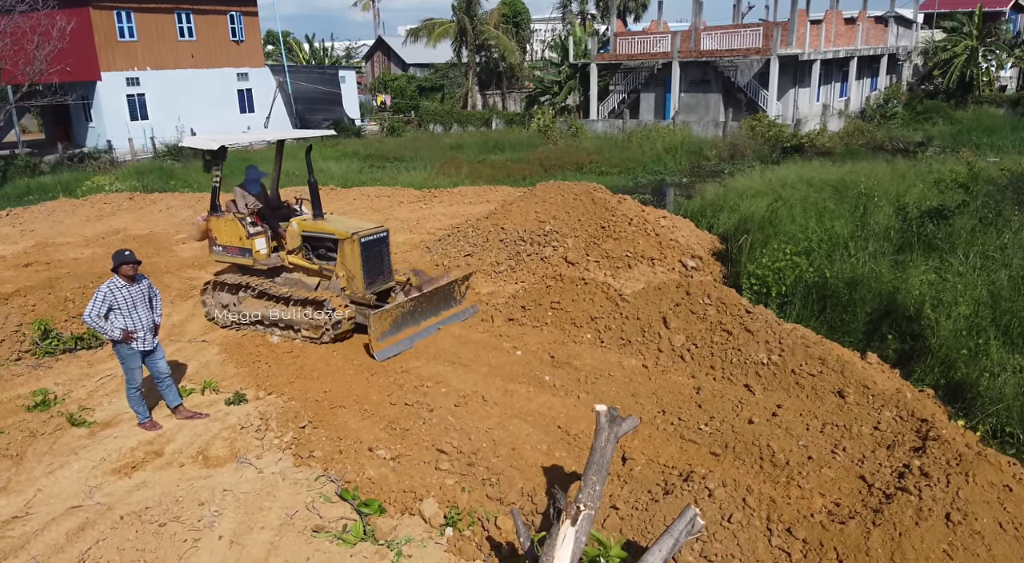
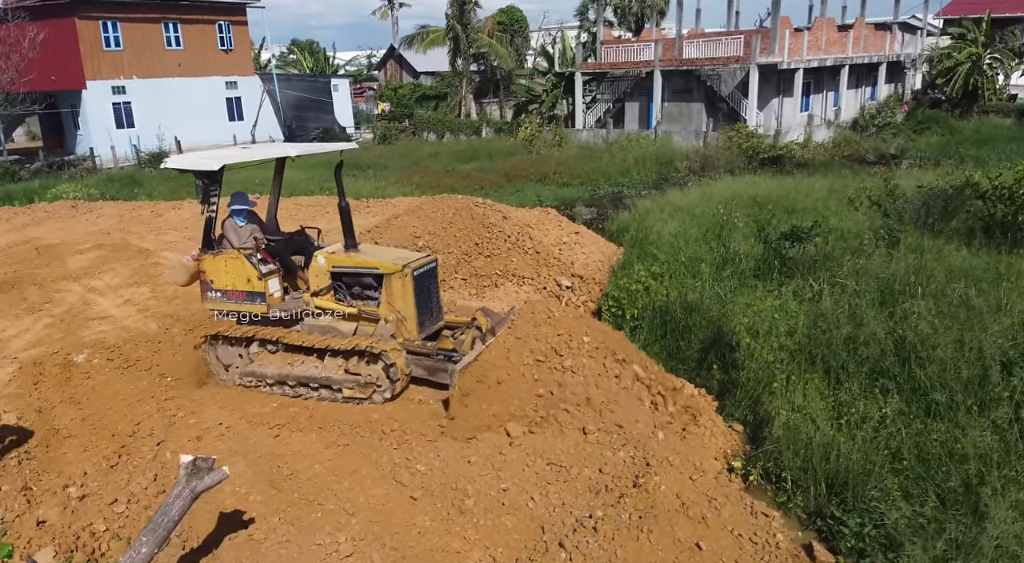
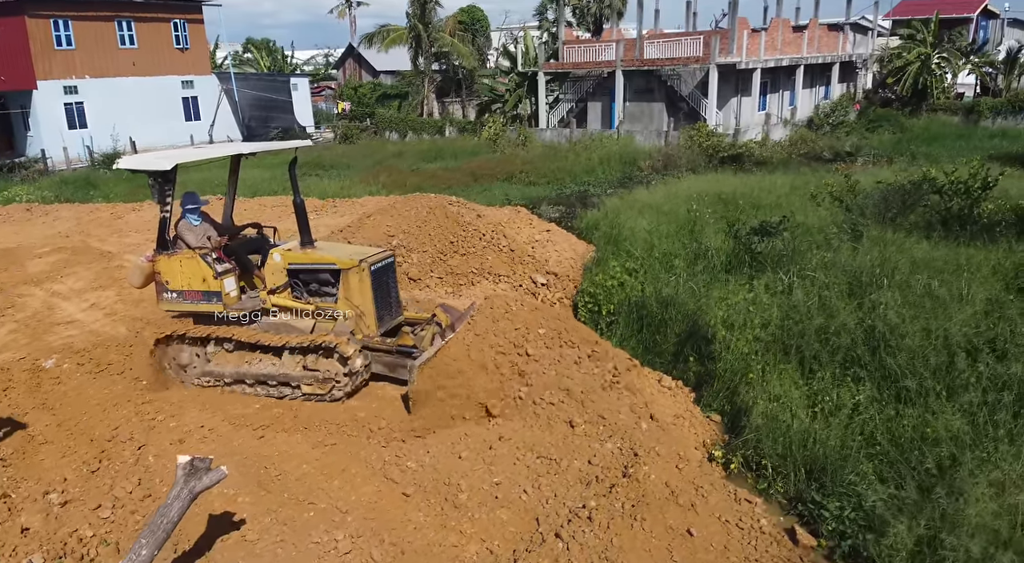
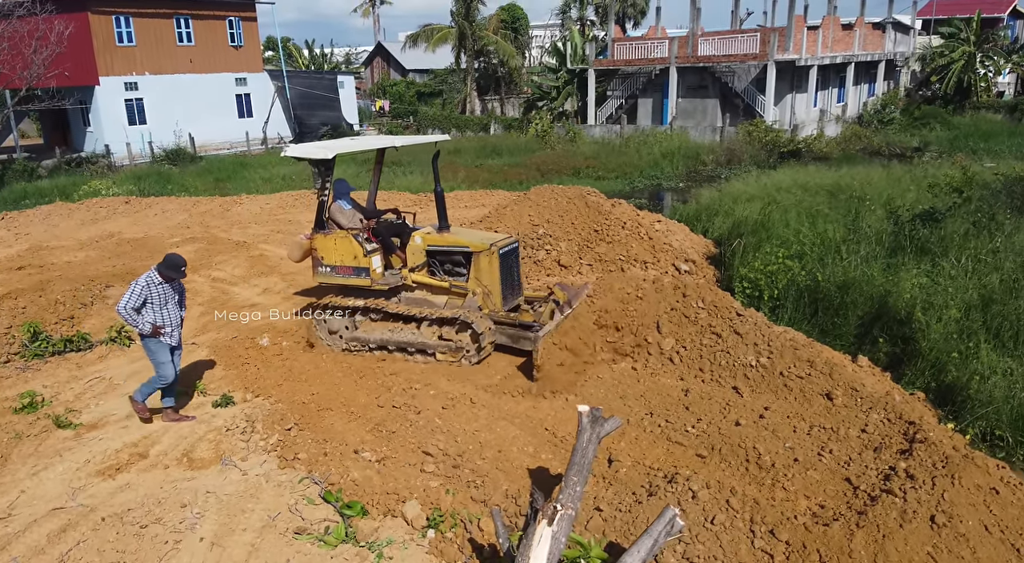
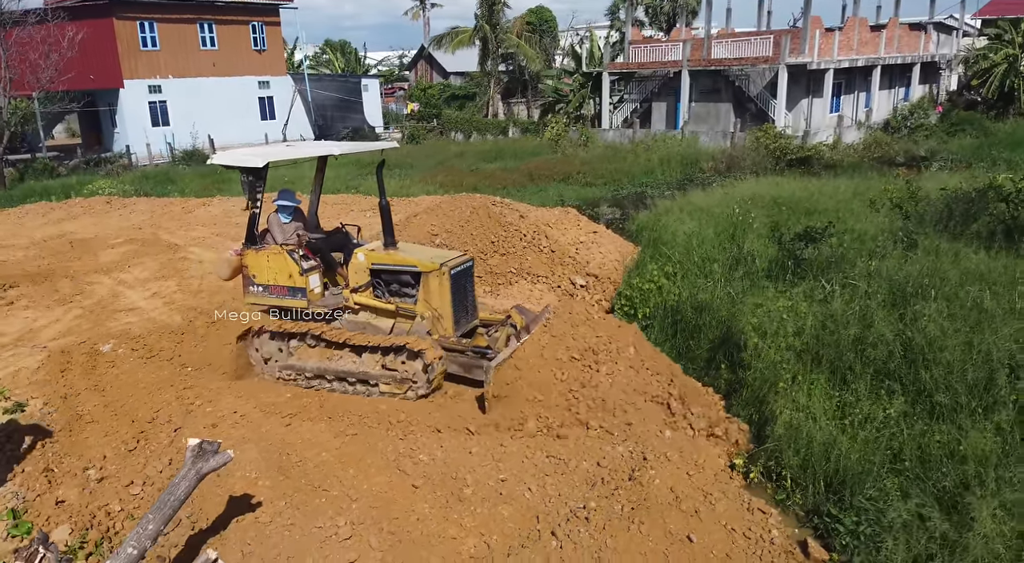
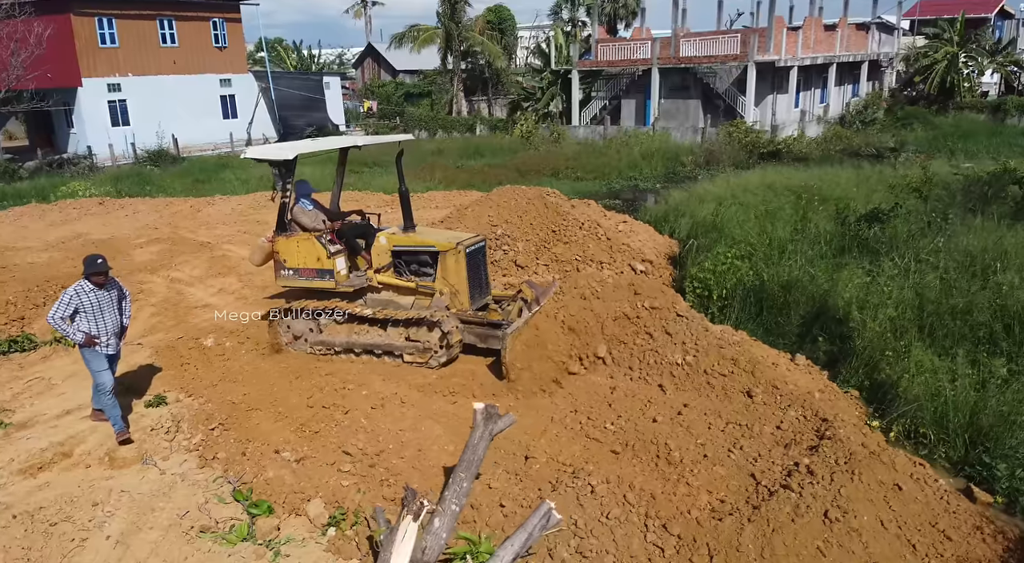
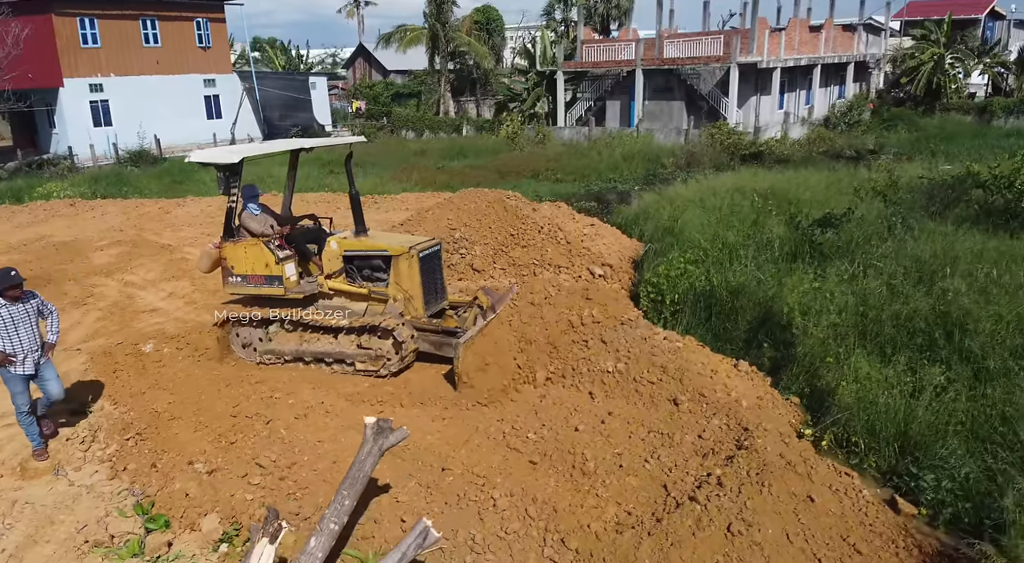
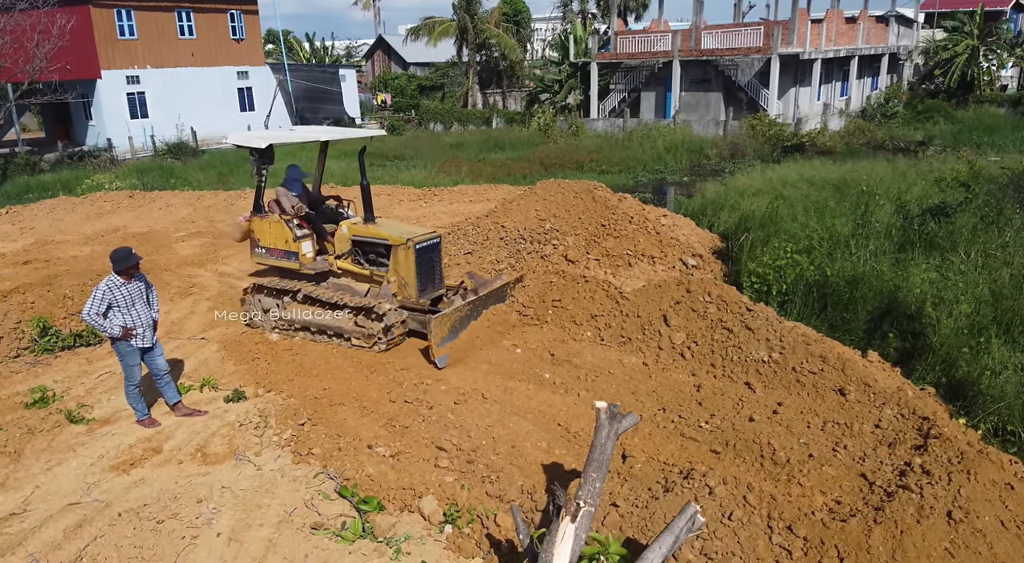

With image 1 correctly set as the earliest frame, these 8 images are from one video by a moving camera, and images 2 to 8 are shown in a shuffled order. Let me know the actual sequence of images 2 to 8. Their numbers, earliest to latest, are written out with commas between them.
8, 4, 6, 7, 3, 2, 5
